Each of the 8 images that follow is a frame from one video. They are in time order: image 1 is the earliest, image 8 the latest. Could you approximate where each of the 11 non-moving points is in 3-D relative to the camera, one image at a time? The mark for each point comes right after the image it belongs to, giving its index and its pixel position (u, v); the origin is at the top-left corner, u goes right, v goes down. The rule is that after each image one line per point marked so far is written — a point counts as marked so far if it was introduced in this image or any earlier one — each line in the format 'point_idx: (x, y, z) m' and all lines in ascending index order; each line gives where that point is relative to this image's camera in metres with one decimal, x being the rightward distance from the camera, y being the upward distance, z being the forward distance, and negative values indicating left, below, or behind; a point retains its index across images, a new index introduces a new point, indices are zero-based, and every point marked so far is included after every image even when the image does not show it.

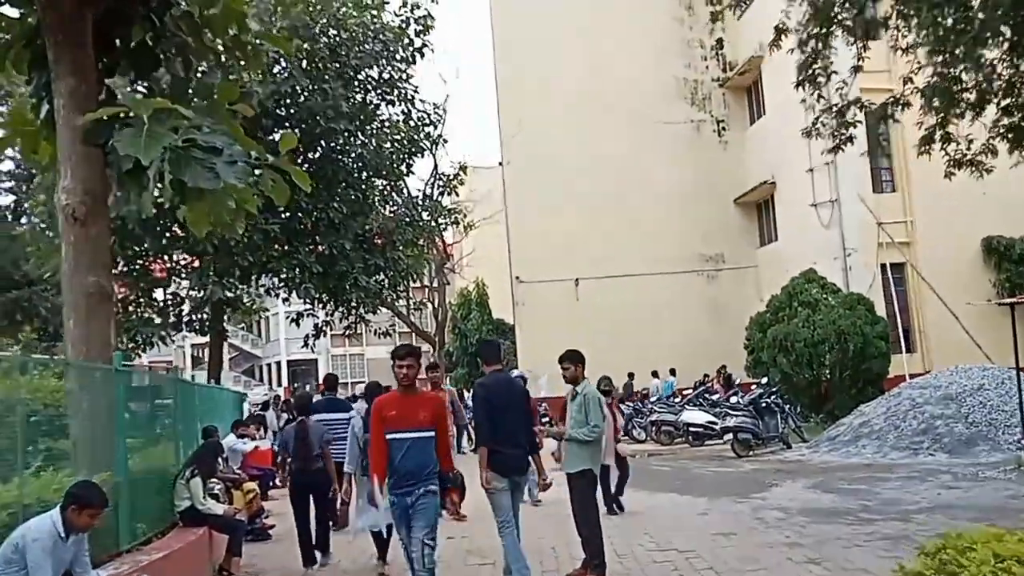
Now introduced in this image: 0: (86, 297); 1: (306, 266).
0: (-3.3, -0.1, +8.0) m
1: (-3.7, +0.4, +18.7) m
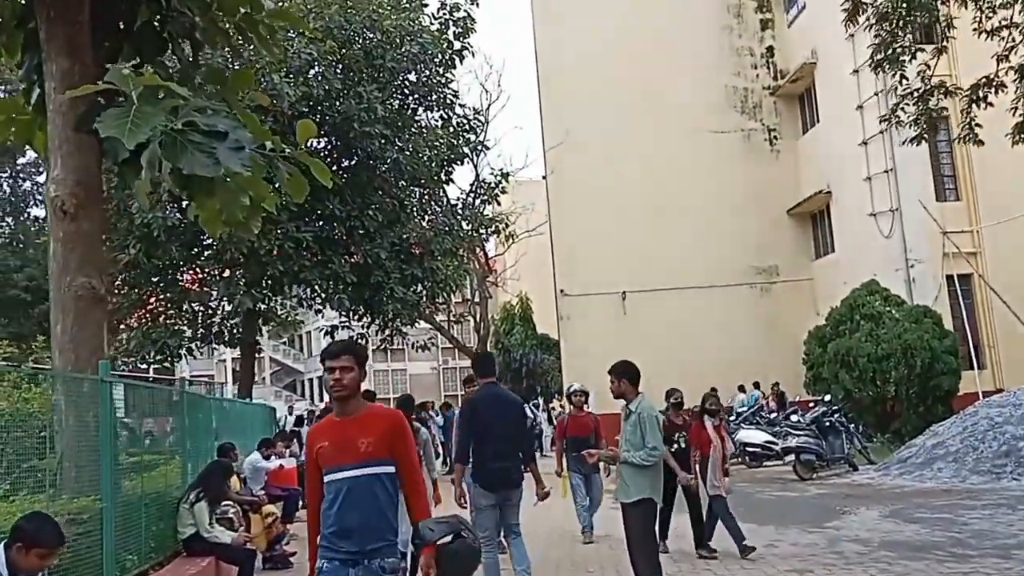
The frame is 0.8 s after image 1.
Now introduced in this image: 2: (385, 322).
0: (-3.0, -0.1, +7.2) m
1: (-3.0, +0.2, +17.8) m
2: (-2.4, -0.7, +19.3) m
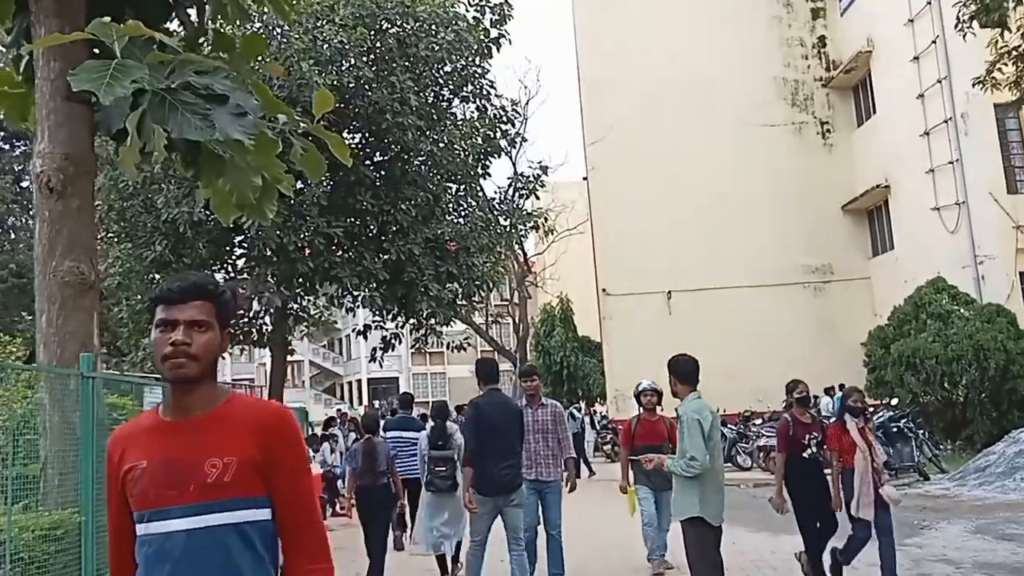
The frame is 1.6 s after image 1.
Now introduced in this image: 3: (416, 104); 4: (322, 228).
0: (-2.8, 0.0, +6.4) m
1: (-2.3, +0.3, +17.0) m
2: (-1.6, -0.6, +18.5) m
3: (-1.6, +3.1, +17.2) m
4: (-3.1, +1.0, +16.5) m
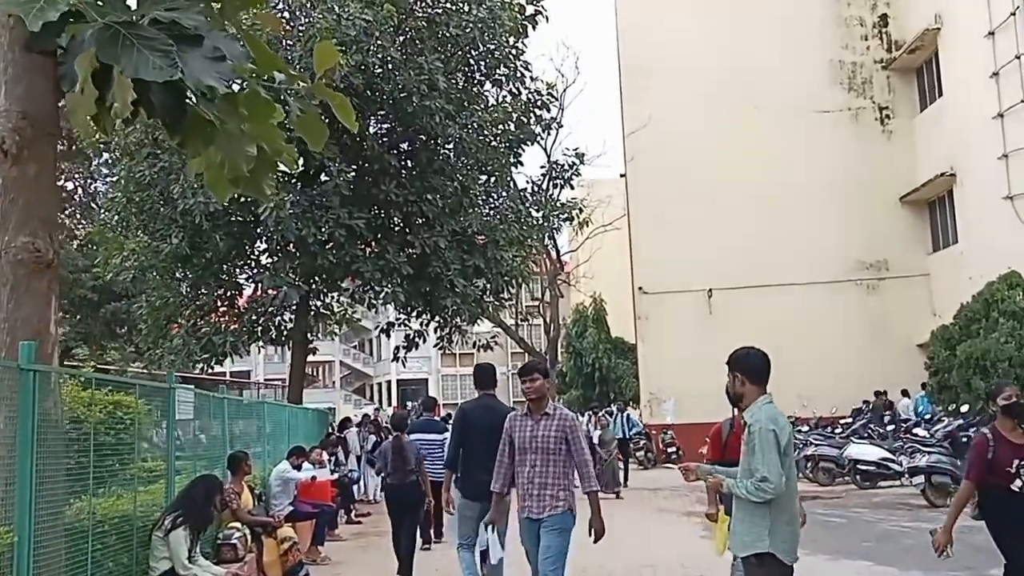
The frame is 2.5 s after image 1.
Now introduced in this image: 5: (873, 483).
0: (-2.6, +0.1, +5.4) m
1: (-1.8, +0.4, +16.0) m
2: (-1.1, -0.5, +17.5) m
3: (-1.1, +3.2, +16.2) m
4: (-2.6, +1.1, +15.6) m
5: (+5.7, -3.1, +16.2) m
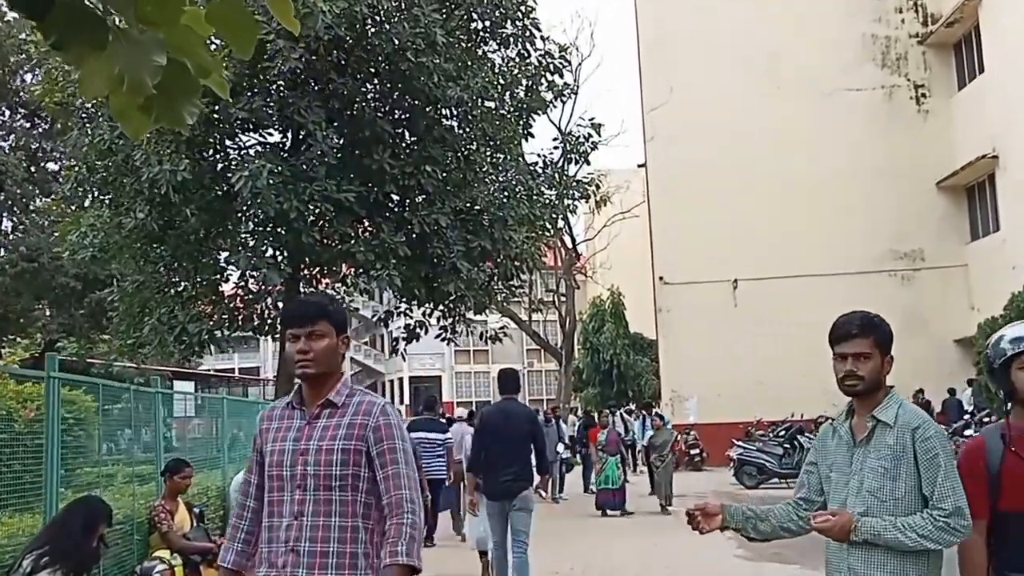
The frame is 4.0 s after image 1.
0: (-2.7, +0.3, +3.7) m
1: (-1.7, +0.6, +14.3) m
2: (-1.0, -0.3, +15.8) m
3: (-0.9, +3.4, +14.5) m
4: (-2.5, +1.3, +13.9) m
5: (+5.8, -2.9, +14.5) m
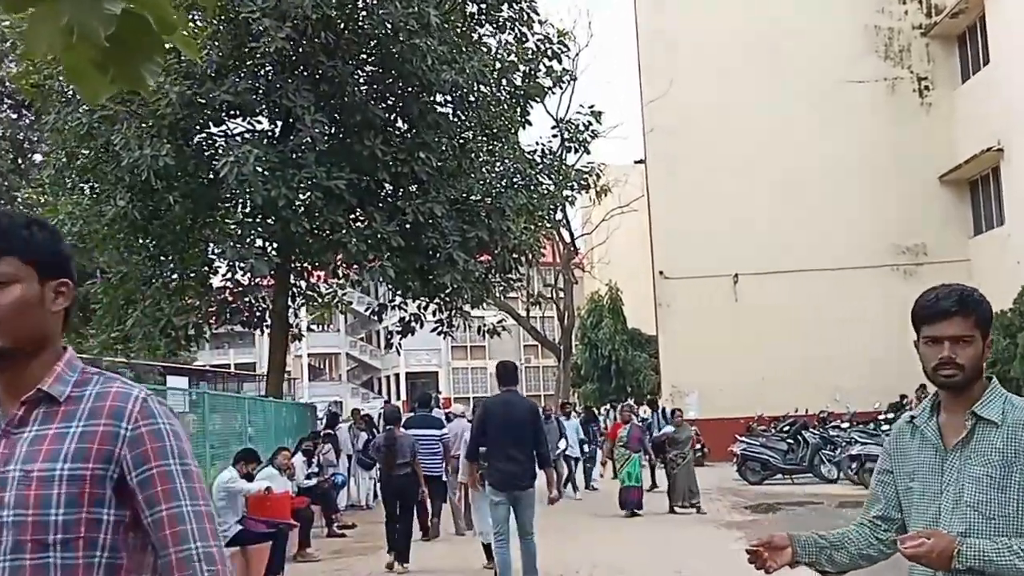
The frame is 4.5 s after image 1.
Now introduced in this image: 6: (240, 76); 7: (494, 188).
0: (-2.7, +0.4, +3.2) m
1: (-1.8, +0.7, +13.8) m
2: (-1.0, -0.2, +15.3) m
3: (-1.0, +3.5, +13.9) m
4: (-2.5, +1.4, +13.4) m
5: (+5.8, -2.8, +14.0) m
6: (-3.6, +2.8, +13.6) m
7: (-0.3, +1.5, +15.1) m
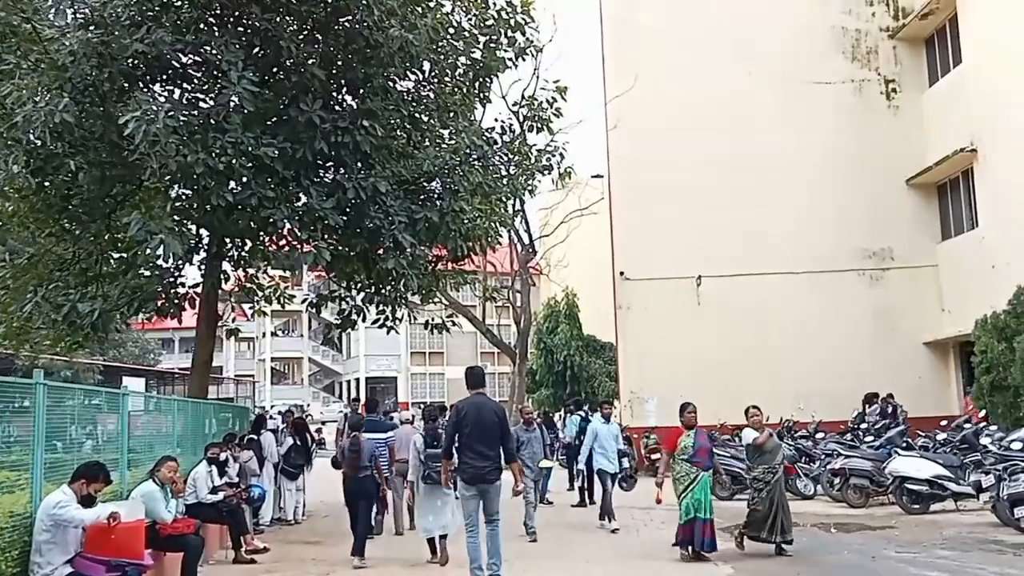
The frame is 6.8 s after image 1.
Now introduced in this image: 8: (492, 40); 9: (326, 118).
0: (-2.8, +0.7, +1.7) m
1: (-2.3, +0.9, +12.4) m
2: (-1.7, 0.0, +13.8) m
3: (-1.5, +3.7, +12.6) m
4: (-3.0, +1.6, +11.9) m
5: (+5.1, -2.7, +12.8) m
6: (-4.1, +3.0, +12.0) m
7: (-0.9, +1.6, +13.7) m
8: (-0.3, +3.6, +14.9) m
9: (-2.2, +2.0, +12.5) m
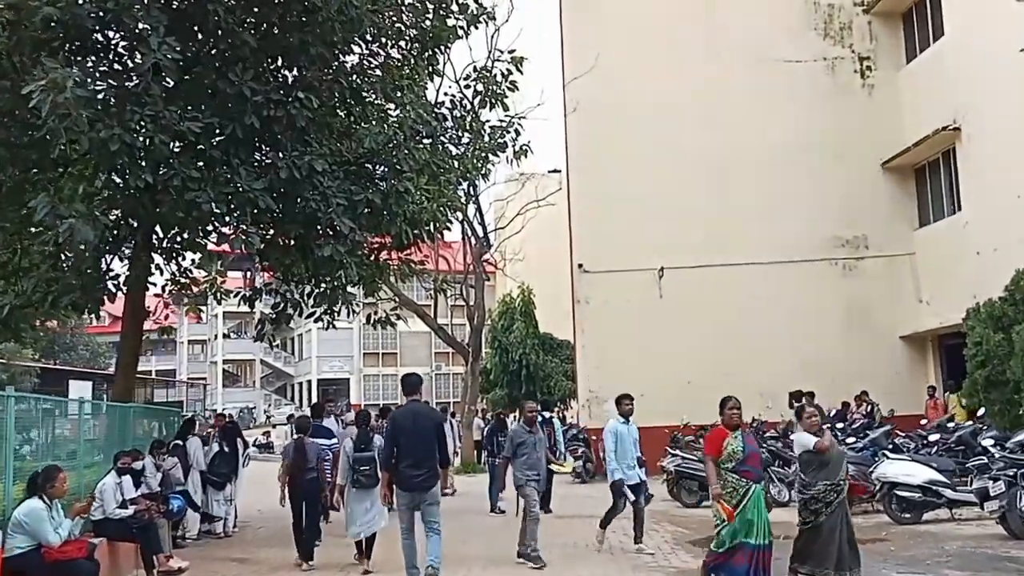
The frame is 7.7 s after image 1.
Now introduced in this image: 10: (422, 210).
0: (-2.8, +0.8, +0.4) m
1: (-2.8, +1.0, +11.0) m
2: (-2.2, +0.1, +12.5) m
3: (-2.0, +3.8, +11.2) m
4: (-3.5, +1.7, +10.5) m
5: (+4.6, -2.6, +11.8) m
6: (-4.6, +3.1, +10.6) m
7: (-1.4, +1.7, +12.4) m
8: (-0.9, +3.7, +13.7) m
9: (-2.7, +2.1, +11.1) m
10: (-1.1, +0.9, +12.7) m
